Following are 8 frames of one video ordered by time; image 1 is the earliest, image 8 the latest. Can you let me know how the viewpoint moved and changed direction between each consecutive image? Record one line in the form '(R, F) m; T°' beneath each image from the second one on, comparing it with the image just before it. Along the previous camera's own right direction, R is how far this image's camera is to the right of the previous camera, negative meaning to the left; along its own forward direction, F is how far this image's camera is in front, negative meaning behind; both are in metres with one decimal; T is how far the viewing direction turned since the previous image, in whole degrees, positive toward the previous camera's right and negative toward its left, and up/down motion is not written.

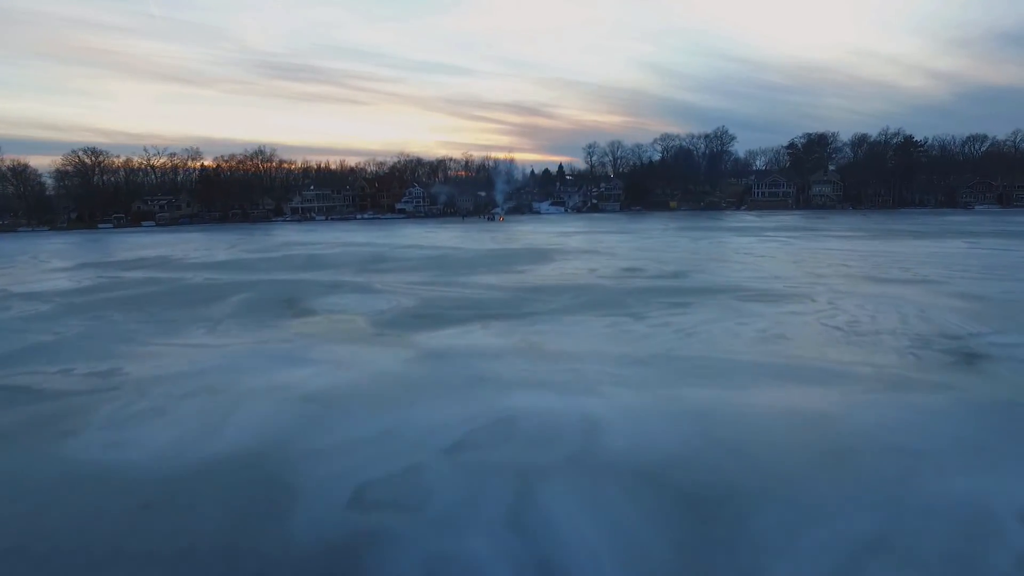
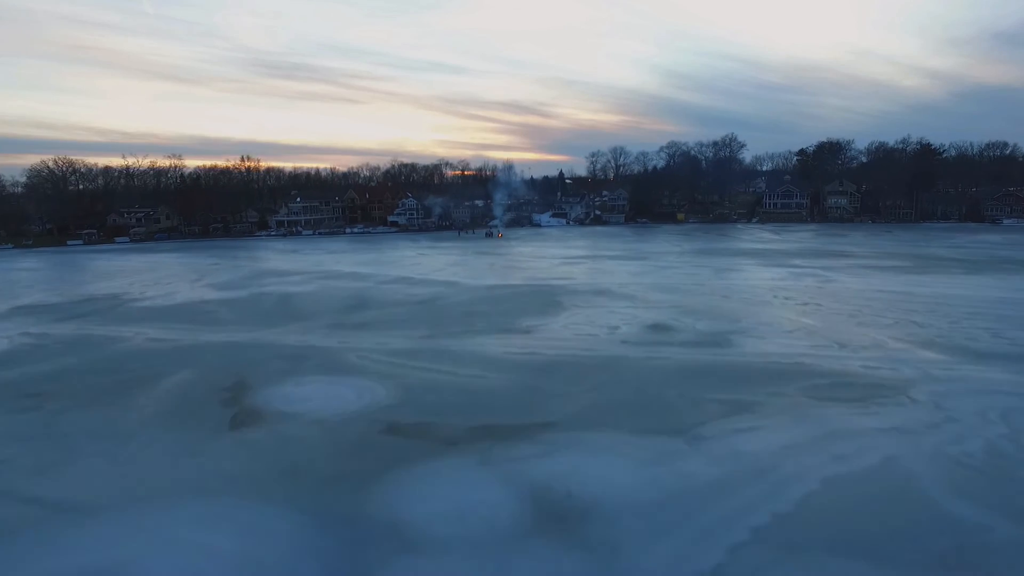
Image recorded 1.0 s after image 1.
(-0.1, +1.8) m; 0°
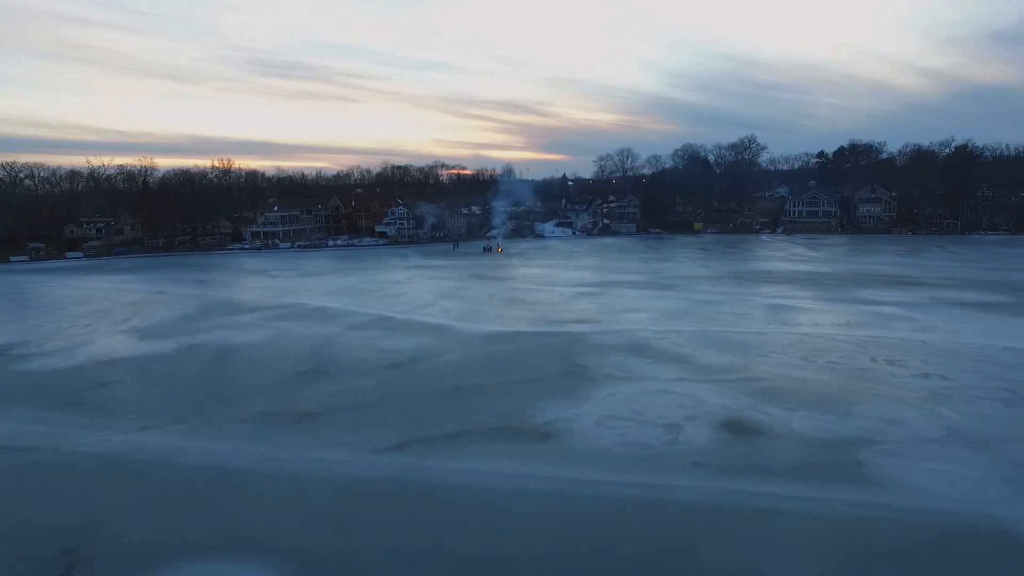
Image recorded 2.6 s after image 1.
(-0.2, +2.9) m; 0°
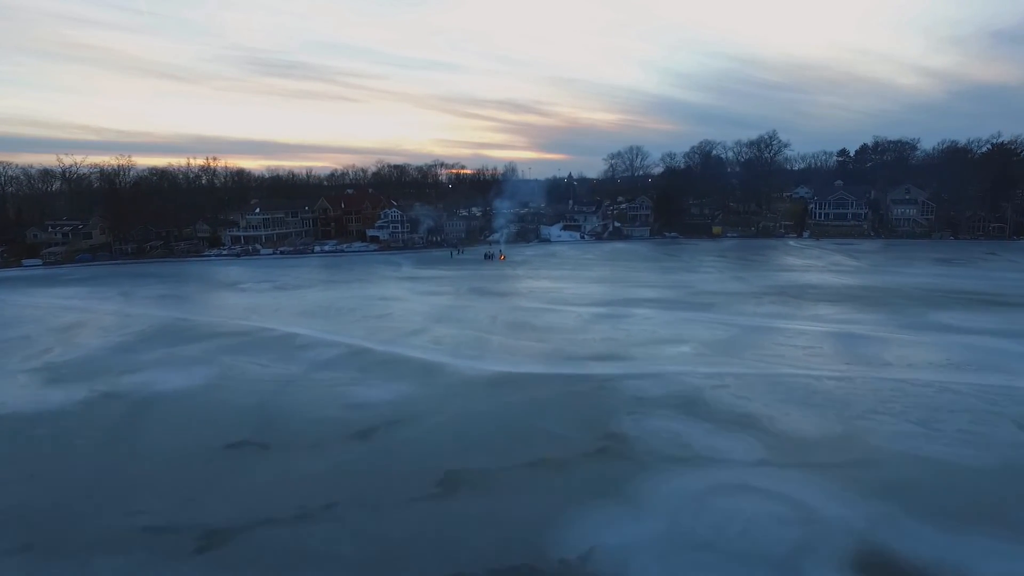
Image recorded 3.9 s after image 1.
(-0.1, +2.3) m; 0°
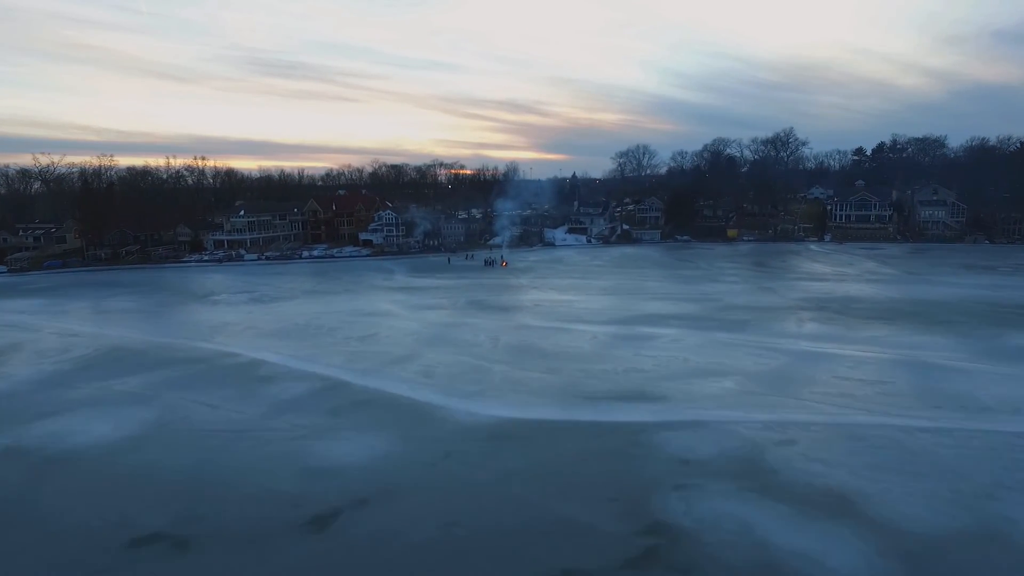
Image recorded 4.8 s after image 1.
(-0.1, +1.6) m; 0°
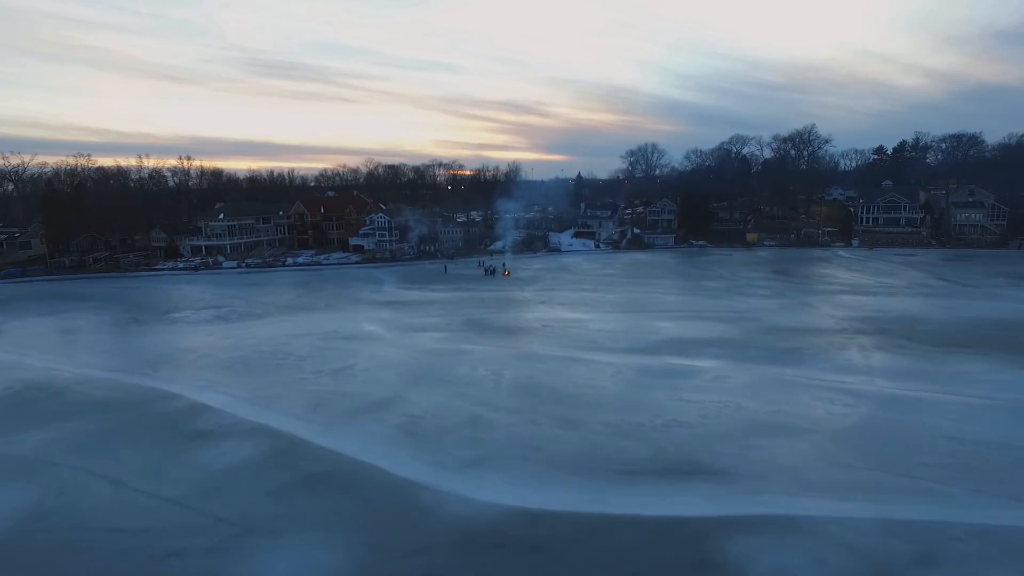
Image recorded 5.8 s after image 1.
(-0.1, +1.9) m; 0°
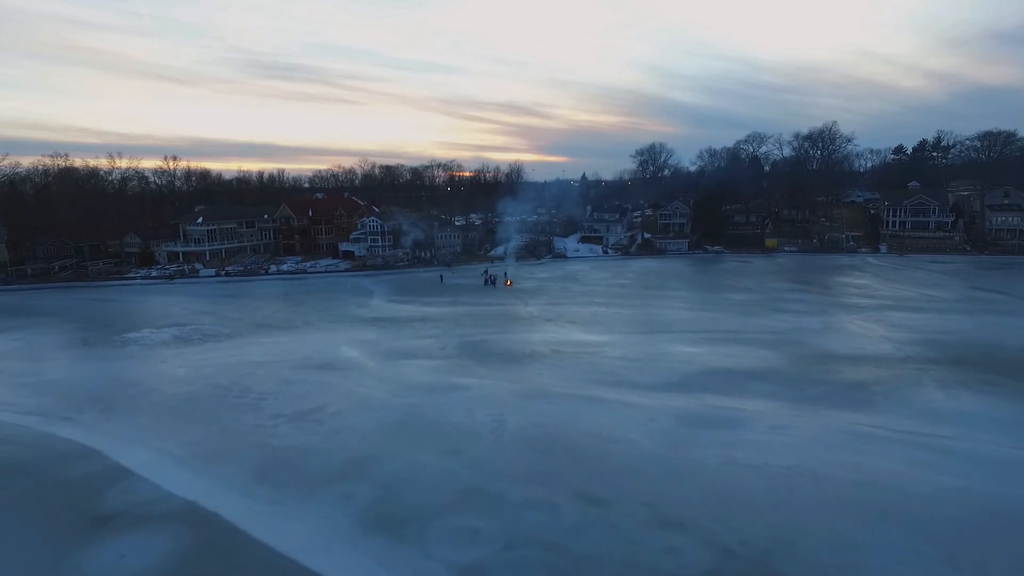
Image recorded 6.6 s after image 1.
(-0.1, +1.6) m; 0°
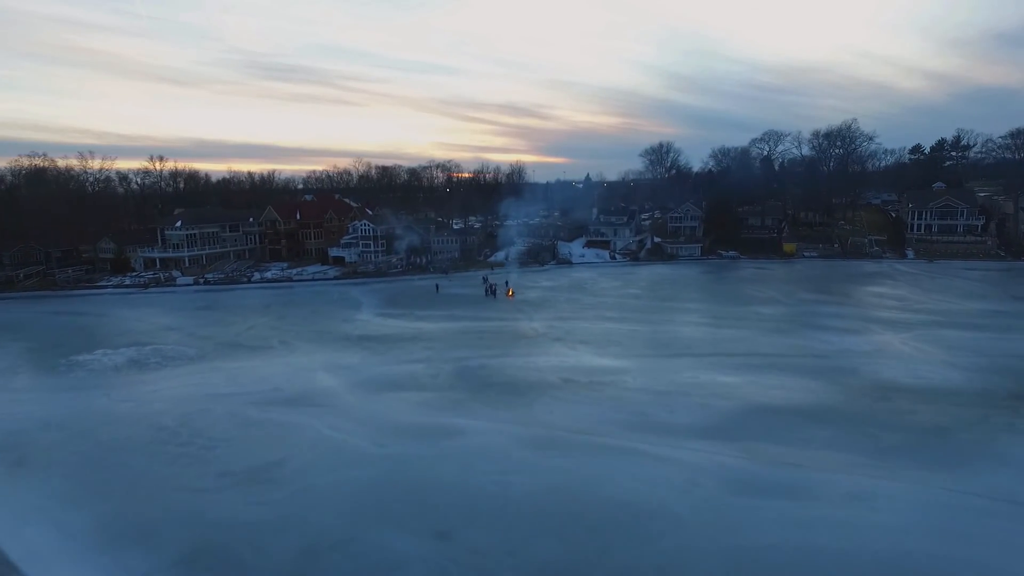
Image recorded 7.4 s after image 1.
(-0.1, +1.4) m; 0°
